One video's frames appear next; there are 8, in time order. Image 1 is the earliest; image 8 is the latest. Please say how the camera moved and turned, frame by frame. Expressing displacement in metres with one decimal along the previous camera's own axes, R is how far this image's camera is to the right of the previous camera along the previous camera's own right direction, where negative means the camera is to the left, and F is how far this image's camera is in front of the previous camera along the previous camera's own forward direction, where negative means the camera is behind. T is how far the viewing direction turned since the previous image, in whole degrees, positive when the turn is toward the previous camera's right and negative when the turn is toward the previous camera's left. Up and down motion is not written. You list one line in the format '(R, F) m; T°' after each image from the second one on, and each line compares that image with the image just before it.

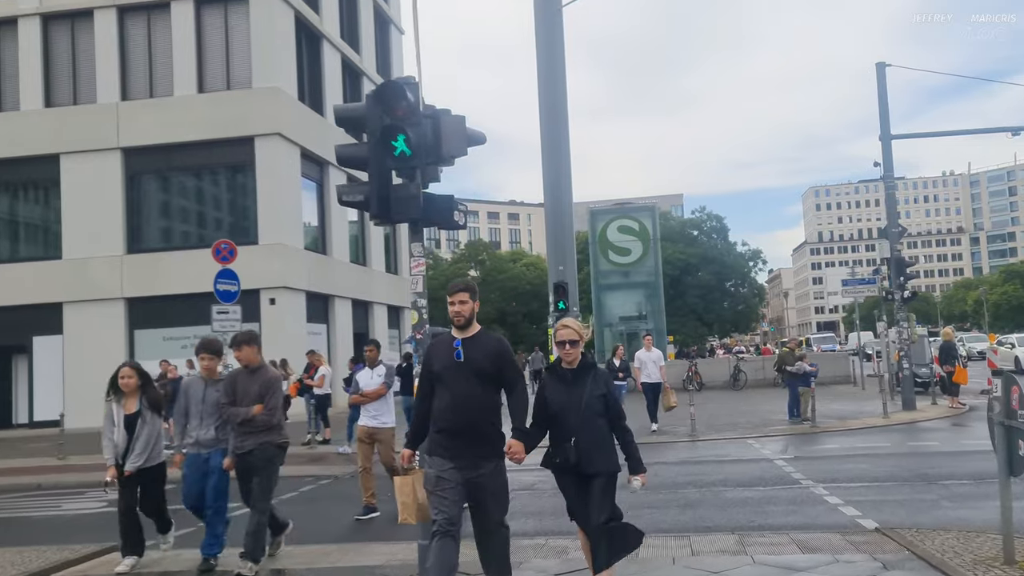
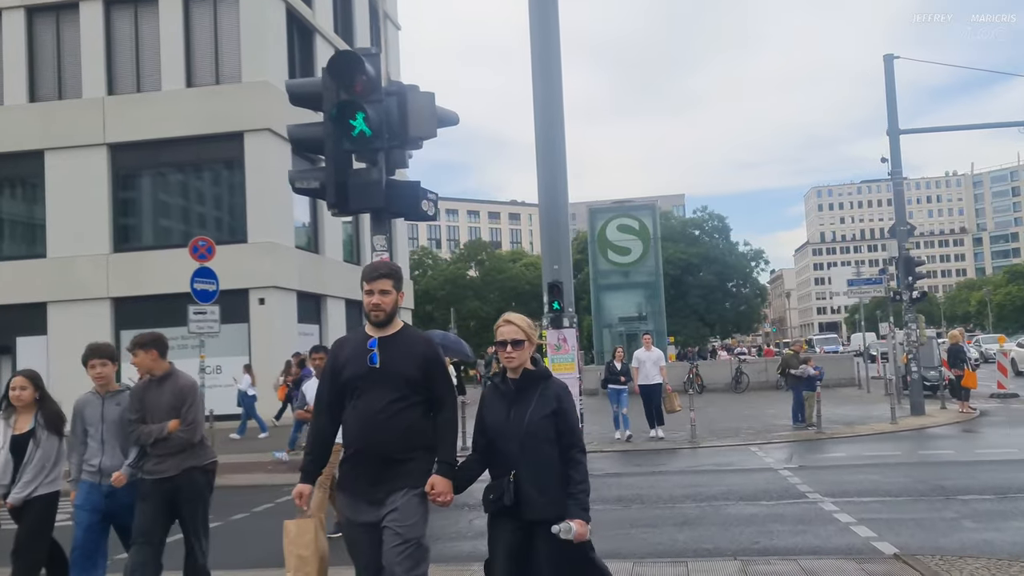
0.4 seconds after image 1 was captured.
(+0.2, +0.6) m; 0°
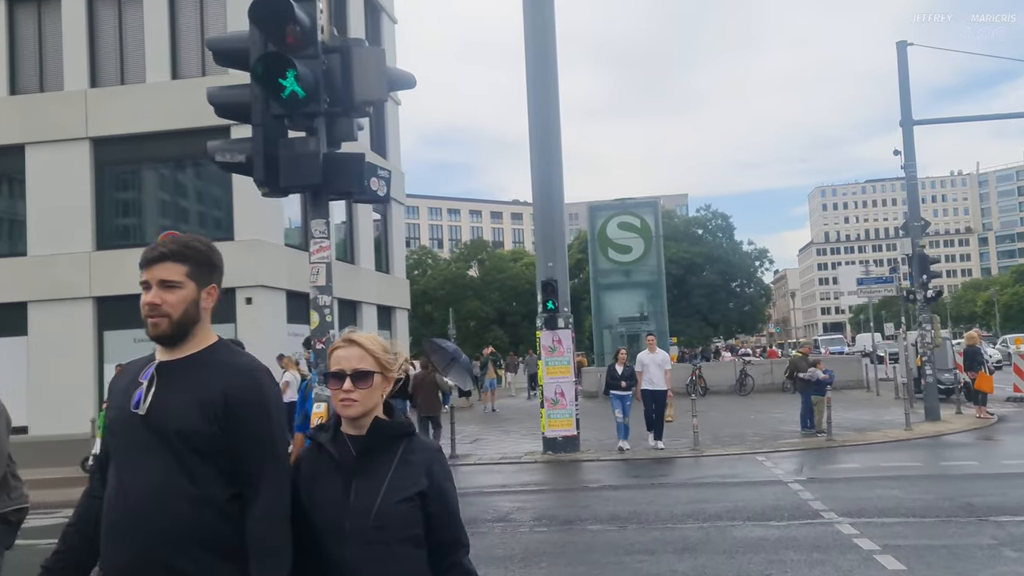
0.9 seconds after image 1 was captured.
(+0.2, +0.8) m; 0°
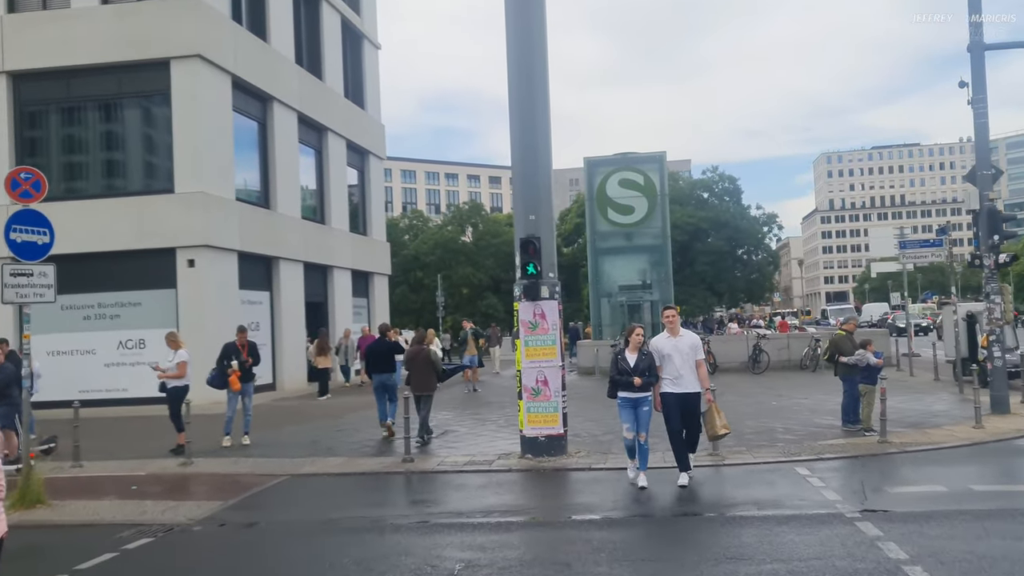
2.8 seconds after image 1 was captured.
(+0.4, +3.0) m; 0°
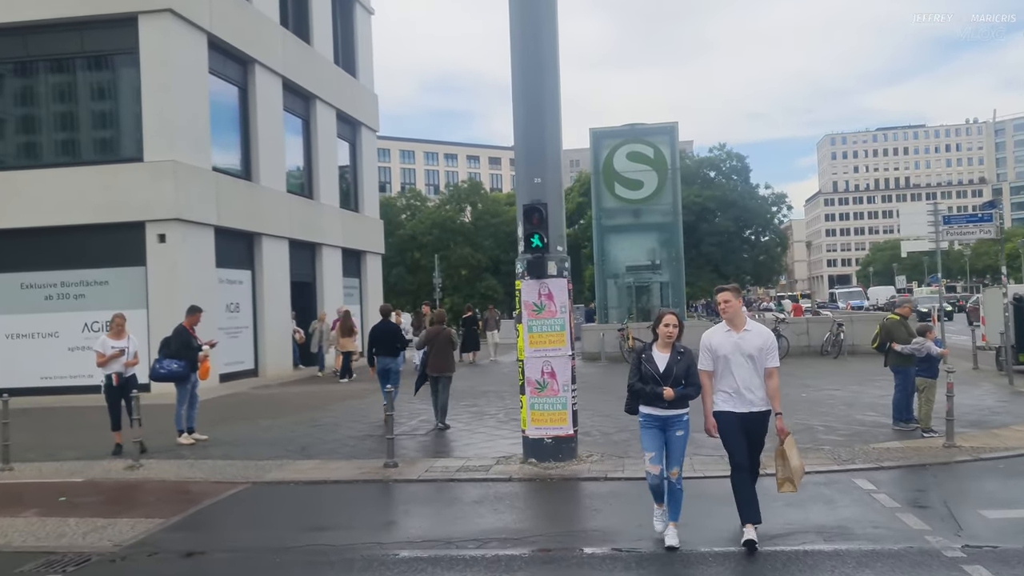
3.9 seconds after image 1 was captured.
(0.0, +1.7) m; 0°
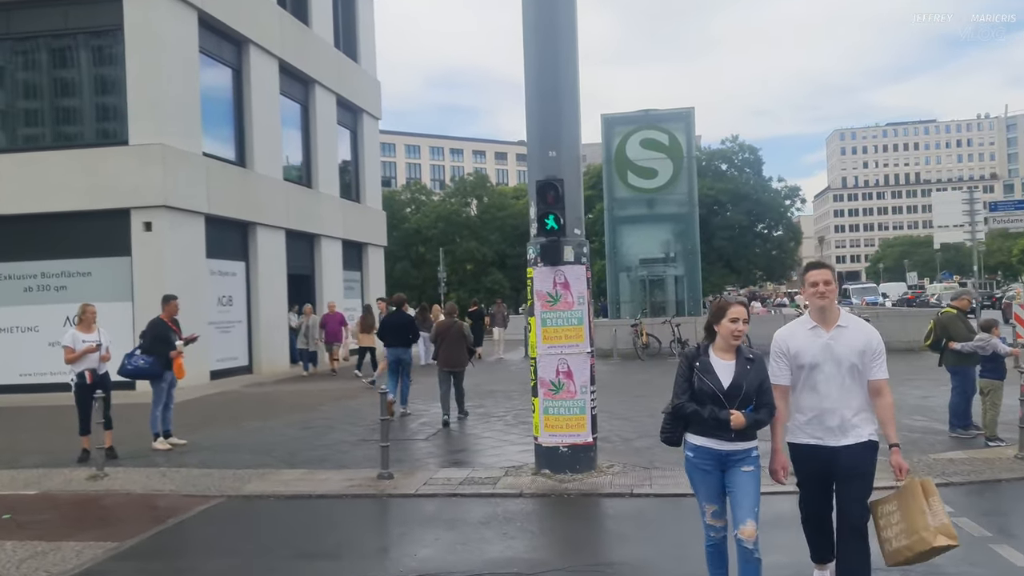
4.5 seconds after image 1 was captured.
(-0.1, +1.1) m; 0°
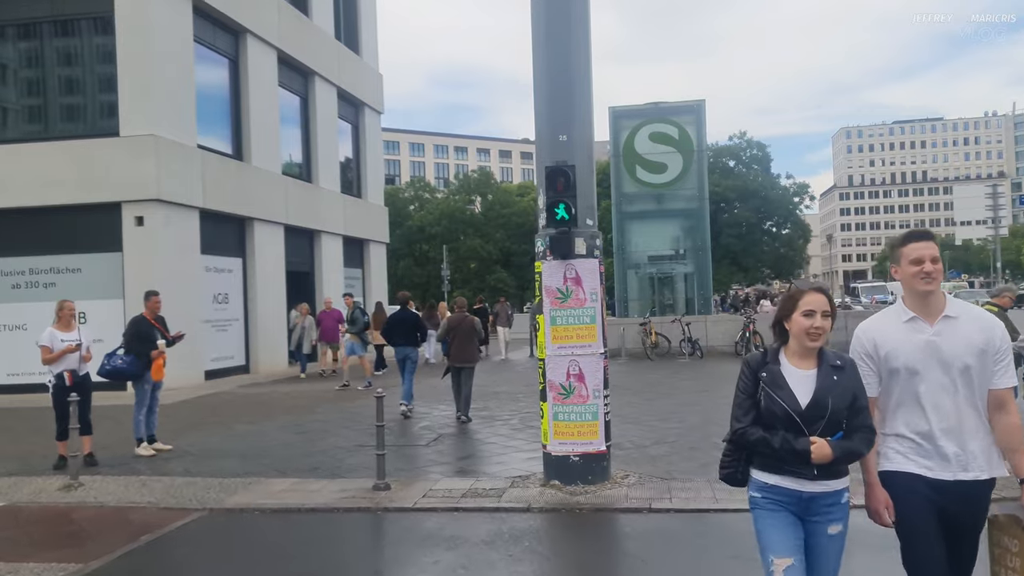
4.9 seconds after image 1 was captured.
(0.0, +0.7) m; 0°
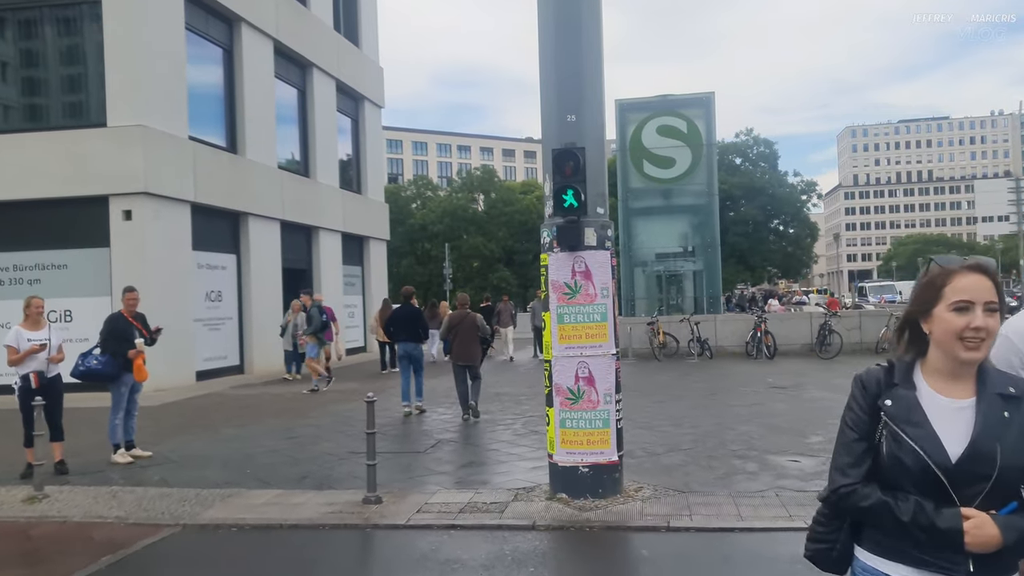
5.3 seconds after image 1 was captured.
(0.0, +0.7) m; 0°
